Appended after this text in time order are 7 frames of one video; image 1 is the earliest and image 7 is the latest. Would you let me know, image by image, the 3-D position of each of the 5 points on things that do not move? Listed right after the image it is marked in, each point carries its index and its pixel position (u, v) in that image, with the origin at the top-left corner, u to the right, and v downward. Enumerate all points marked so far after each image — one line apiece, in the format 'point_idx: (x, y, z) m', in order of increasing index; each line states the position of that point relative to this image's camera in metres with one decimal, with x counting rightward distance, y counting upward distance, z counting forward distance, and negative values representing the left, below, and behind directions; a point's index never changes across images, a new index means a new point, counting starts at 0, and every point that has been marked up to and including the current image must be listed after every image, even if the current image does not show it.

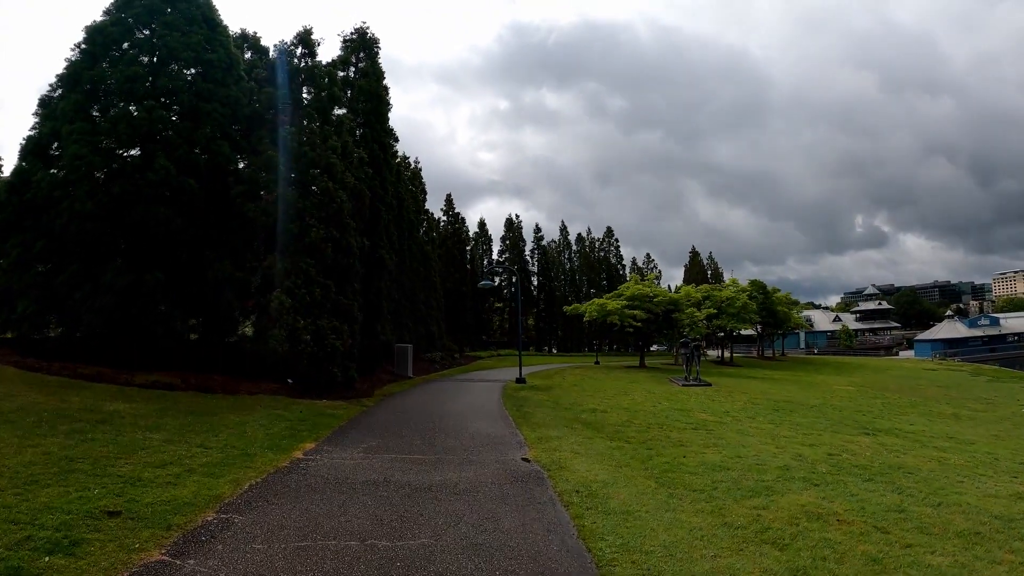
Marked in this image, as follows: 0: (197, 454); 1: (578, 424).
0: (-4.9, -2.6, +9.1) m
1: (+1.5, -3.1, +13.2) m
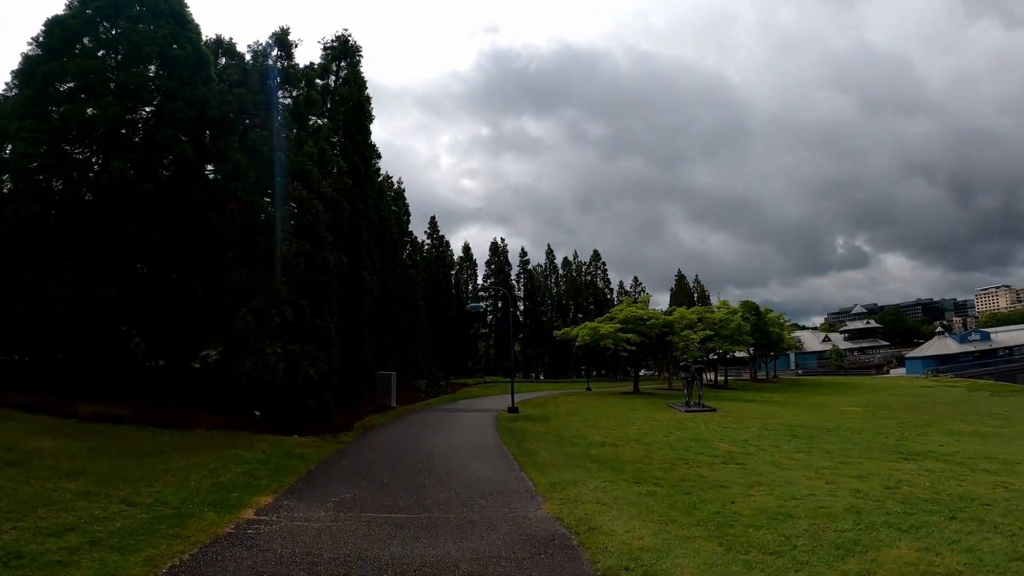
0: (-4.8, -2.7, +7.1) m
1: (+1.6, -3.4, +11.3) m
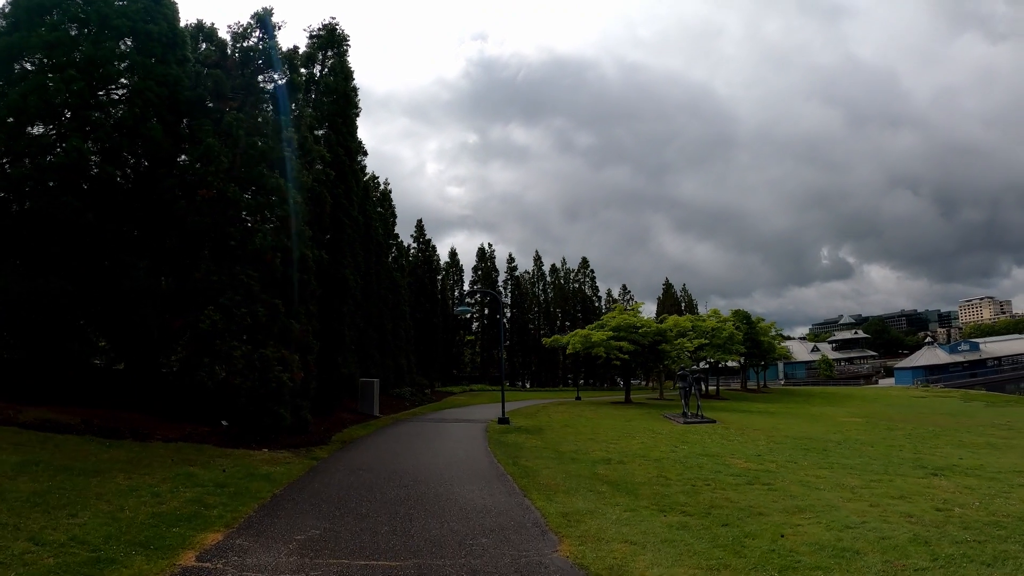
0: (-4.7, -2.5, +5.5) m
1: (+1.5, -3.3, +9.9) m
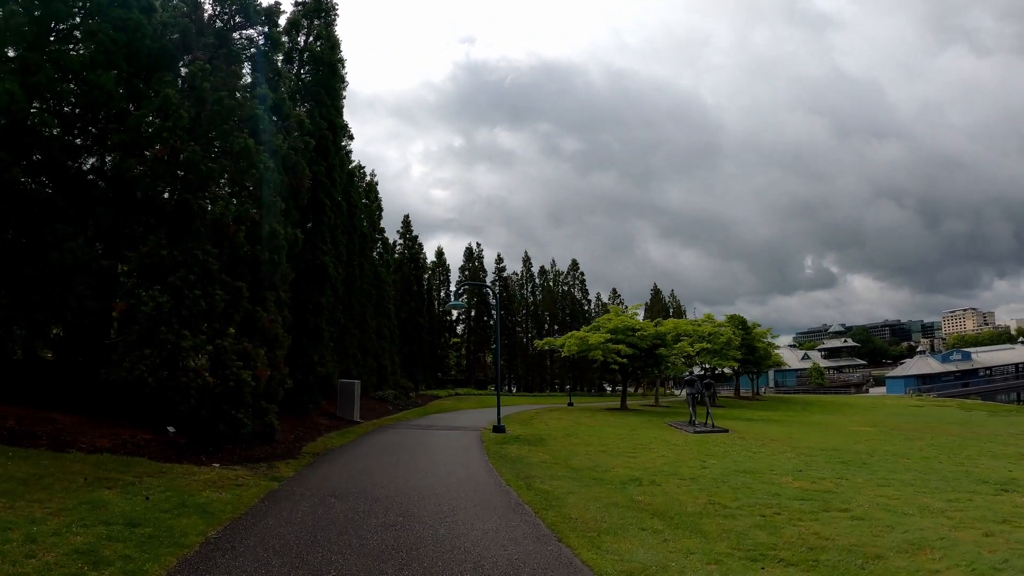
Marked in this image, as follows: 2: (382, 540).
0: (-4.2, -2.1, +3.0) m
1: (+1.8, -3.0, +7.6) m
2: (-1.3, -2.5, +5.9) m
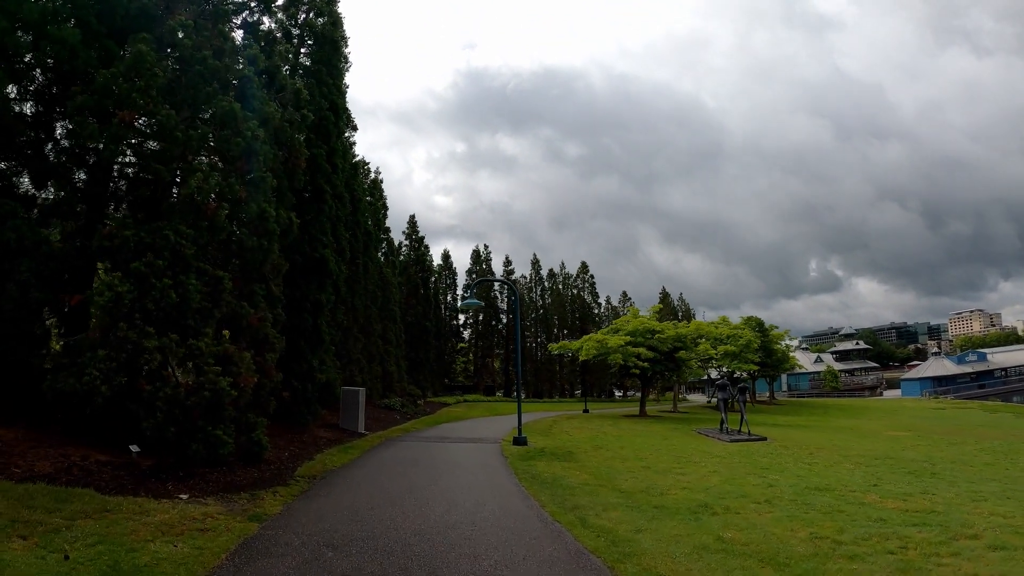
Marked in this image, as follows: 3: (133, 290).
0: (-3.7, -1.8, +1.0) m
1: (+2.4, -2.7, +5.5) m
2: (-0.7, -2.2, +3.8) m
3: (-5.7, 0.0, +8.7) m
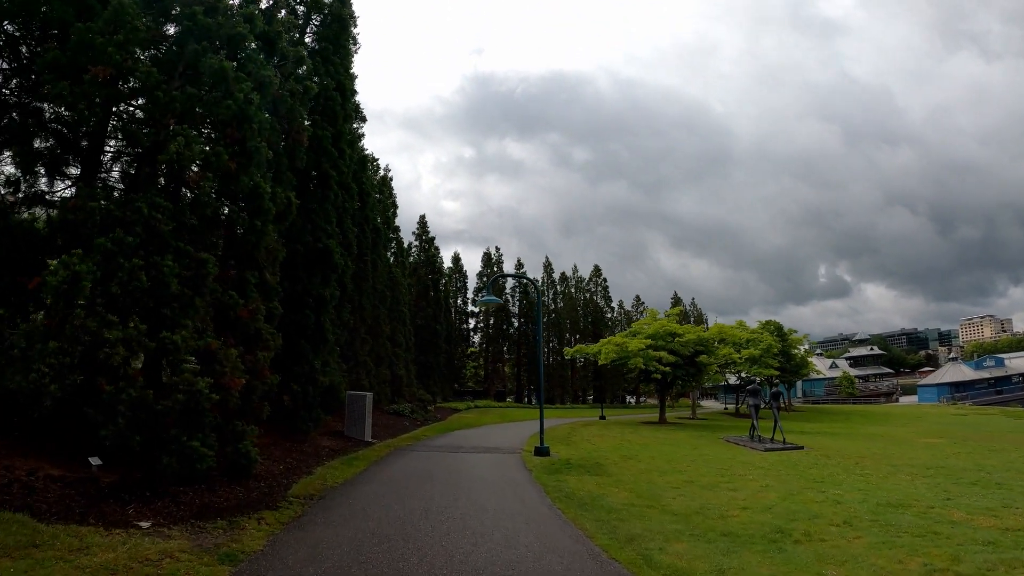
0: (-3.3, -1.5, -0.5) m
1: (+2.8, -2.4, +3.9) m
2: (-0.3, -1.9, +2.3) m
3: (-5.2, +0.2, +7.3) m
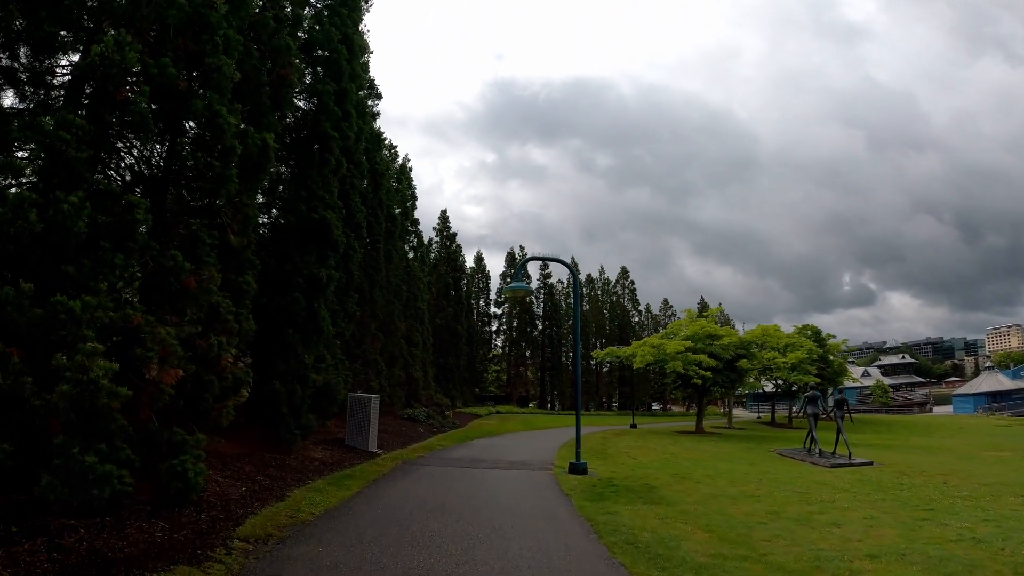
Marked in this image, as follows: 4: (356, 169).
0: (-3.2, -0.9, -2.9) m
1: (+3.1, -1.9, +1.3) m
2: (-0.1, -1.4, -0.2) m
3: (-4.8, +0.7, +4.9) m
4: (-4.6, +3.4, +17.0) m
